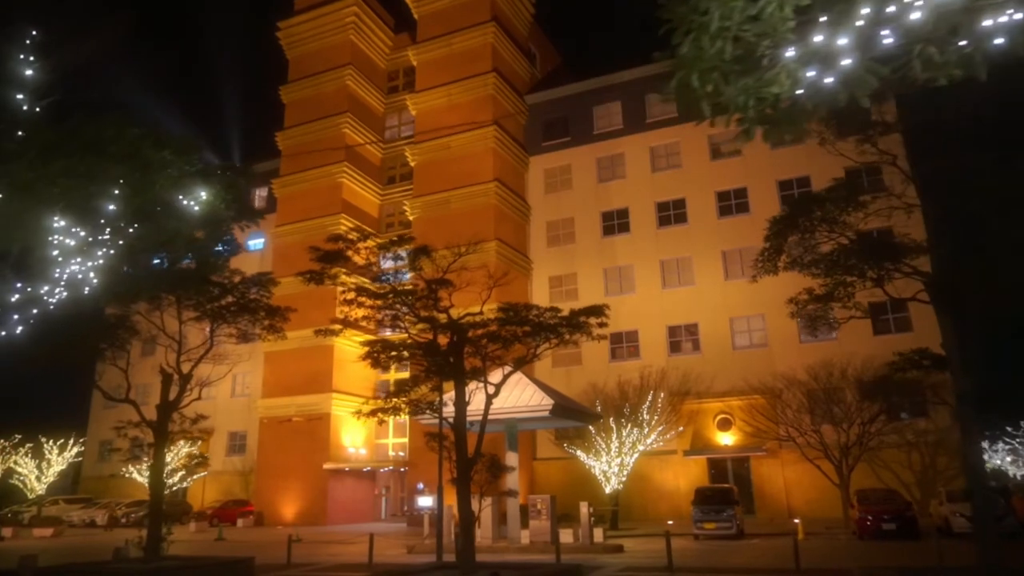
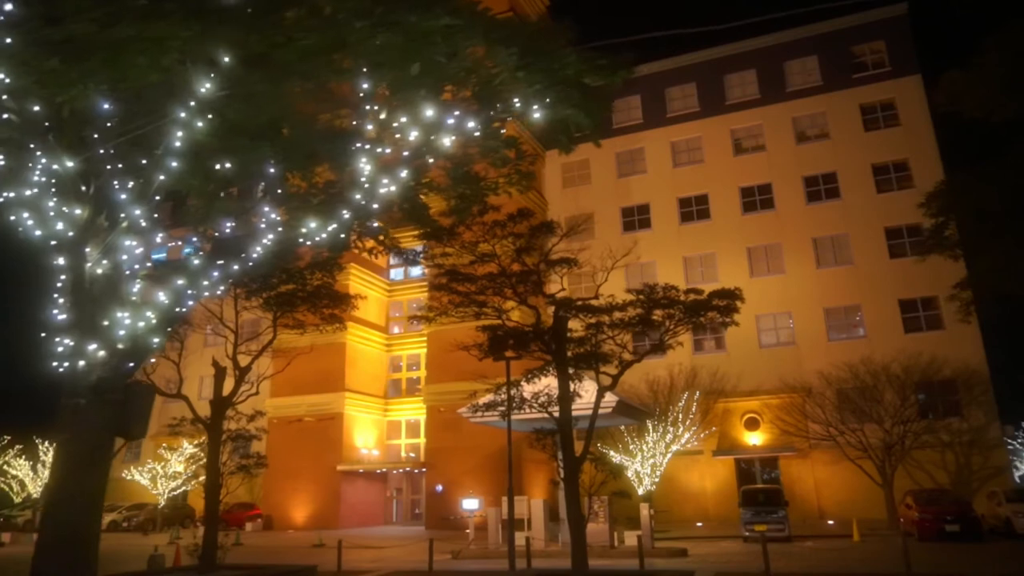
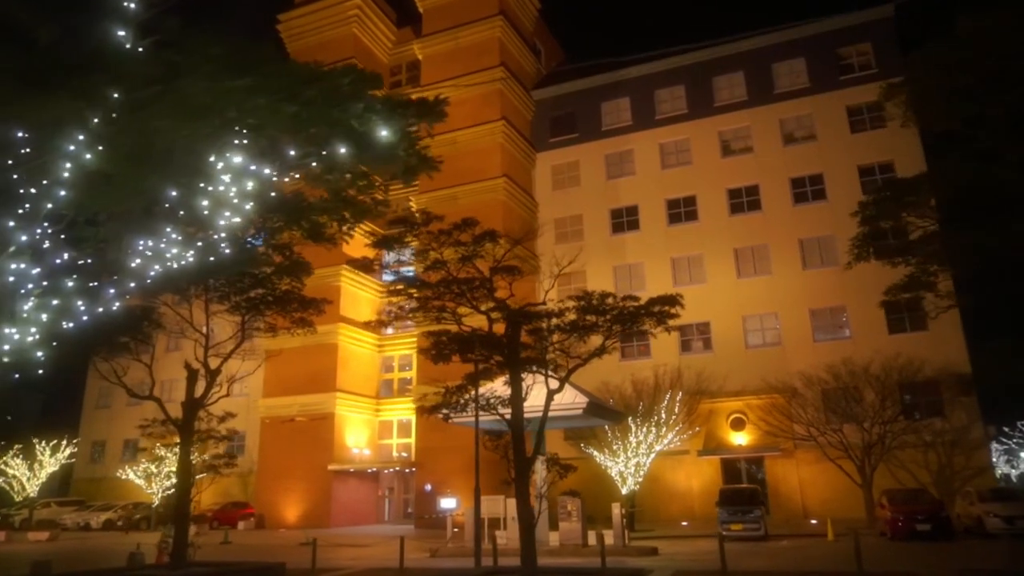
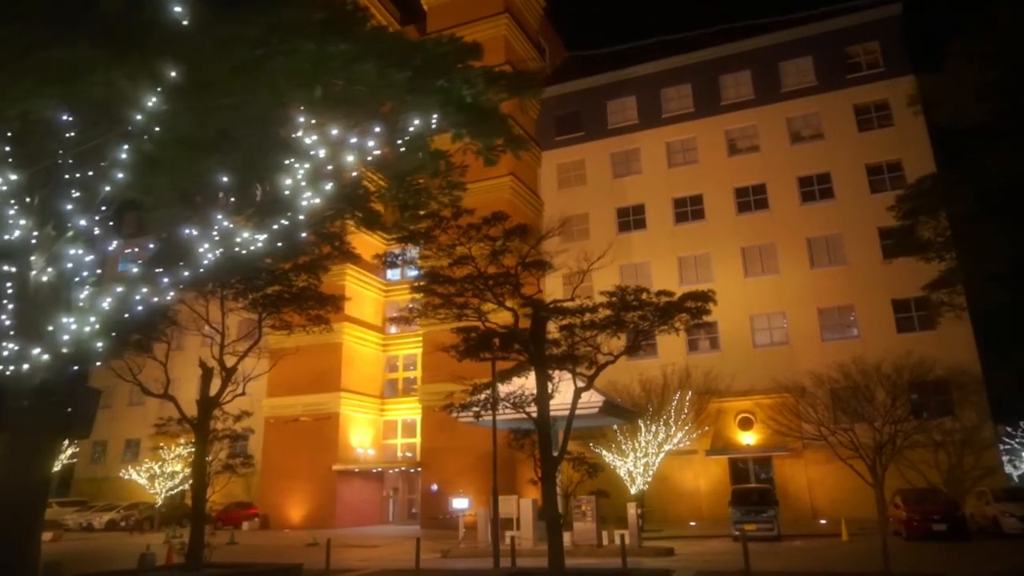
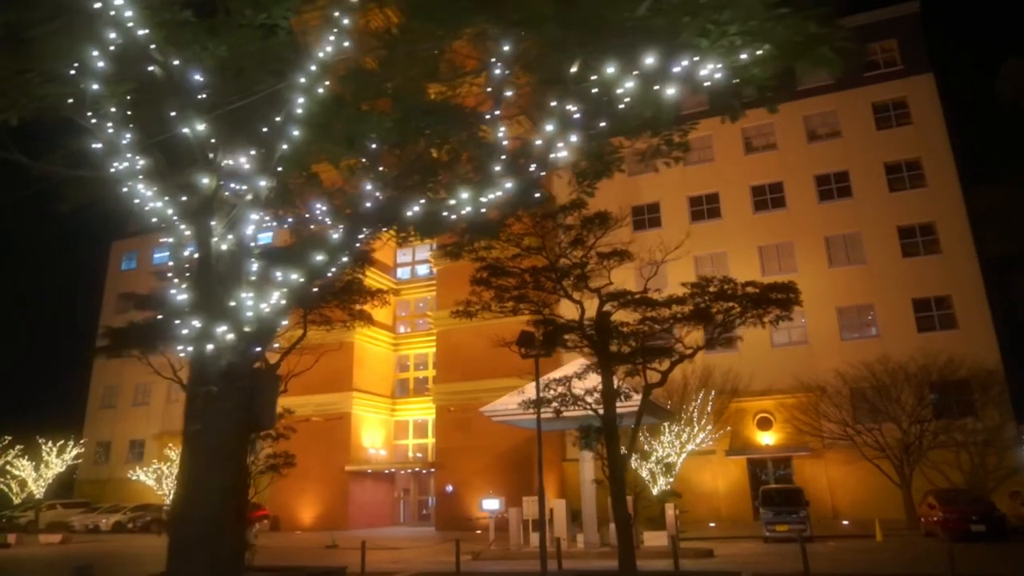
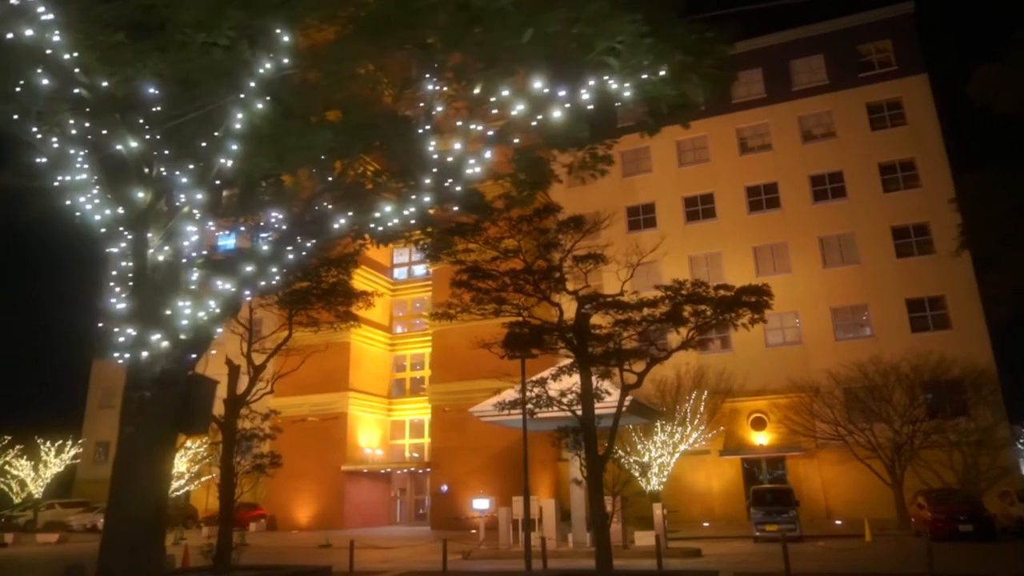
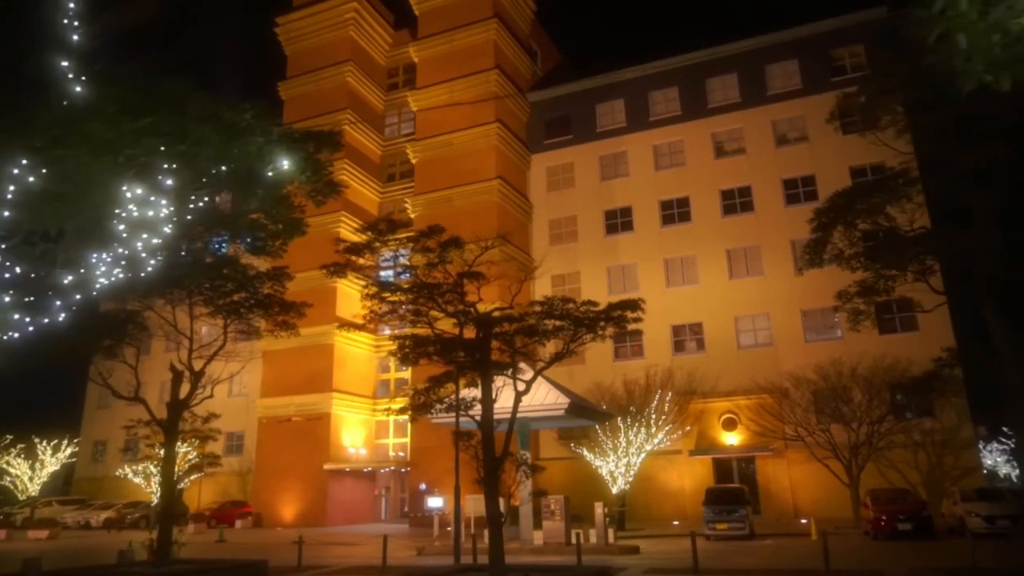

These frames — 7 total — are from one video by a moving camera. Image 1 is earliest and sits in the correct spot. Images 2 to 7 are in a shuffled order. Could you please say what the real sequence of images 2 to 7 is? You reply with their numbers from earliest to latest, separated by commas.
7, 3, 4, 2, 6, 5
